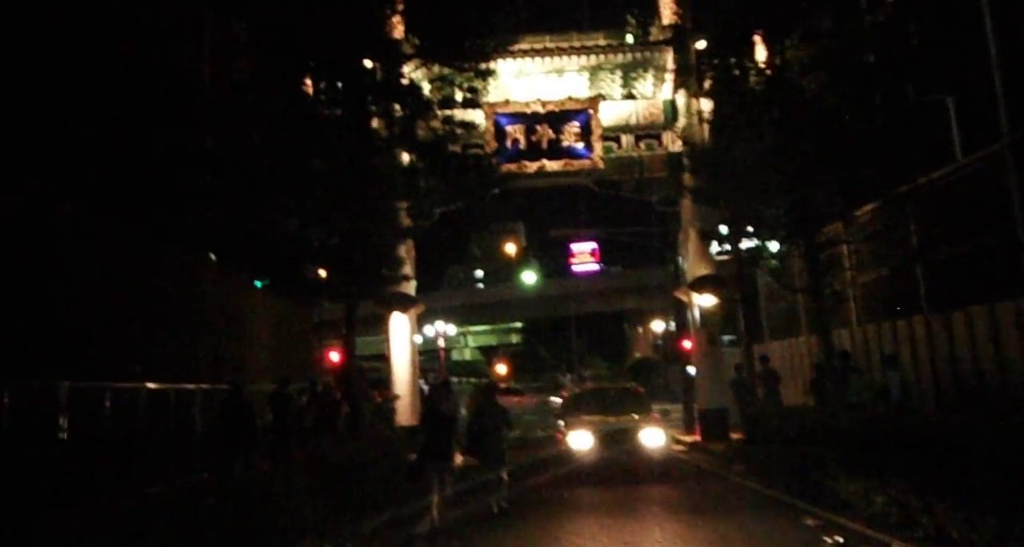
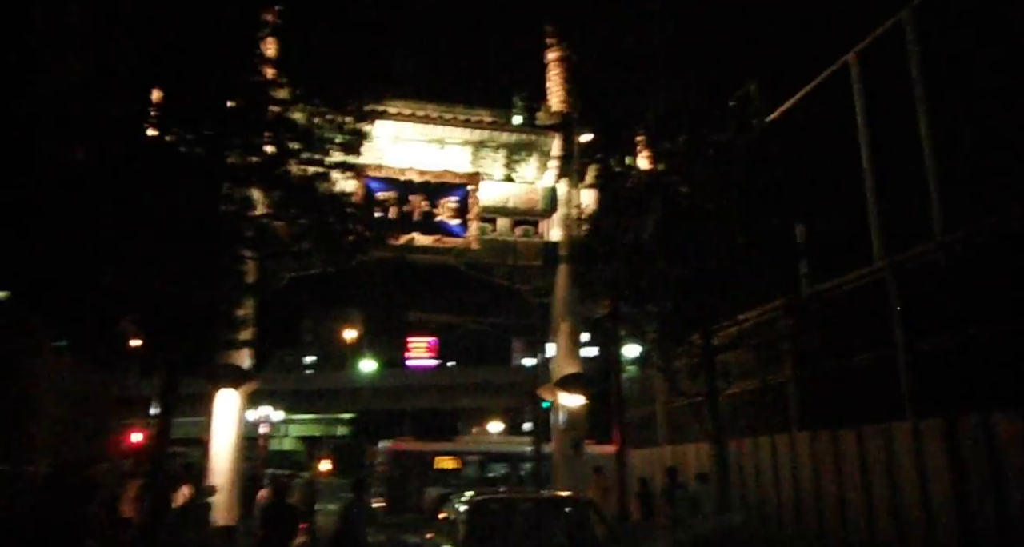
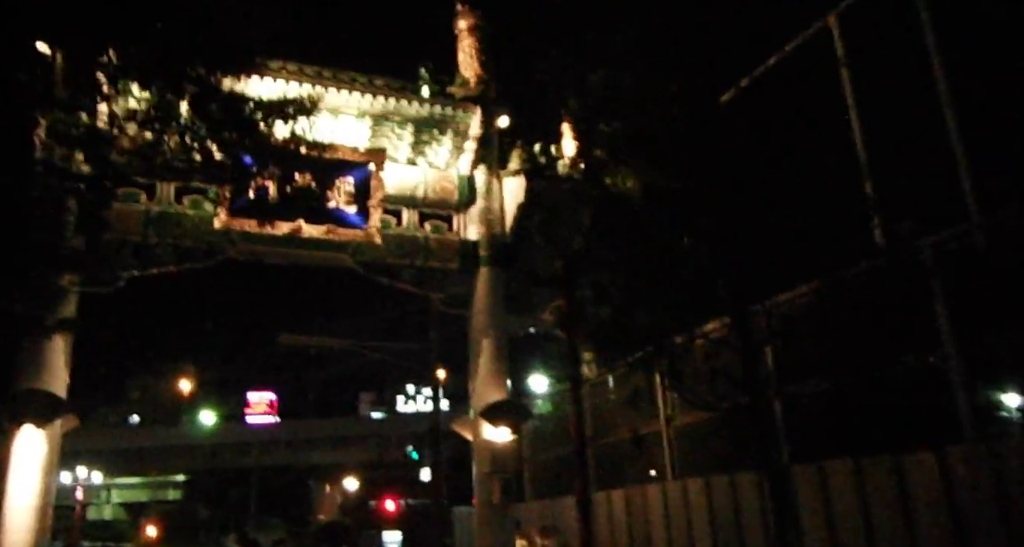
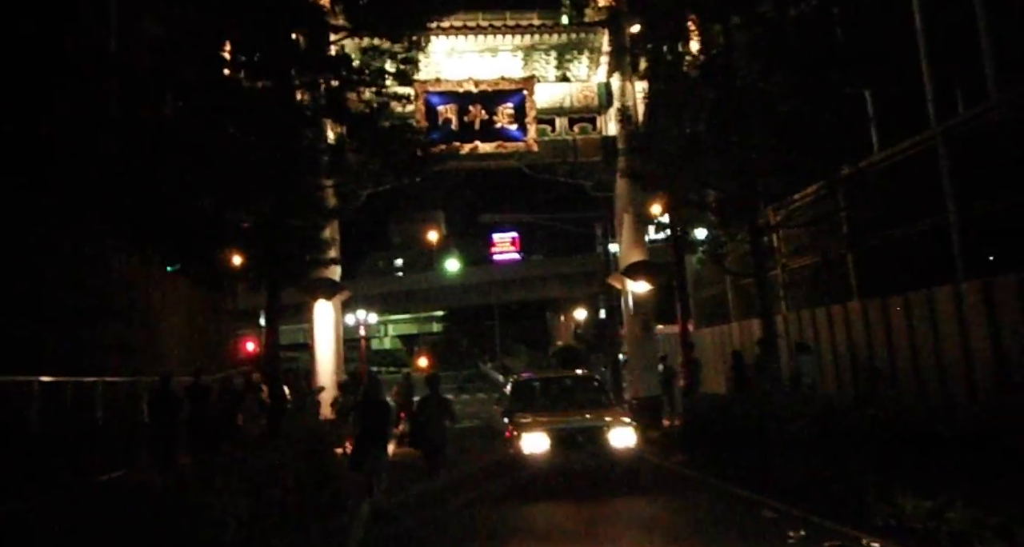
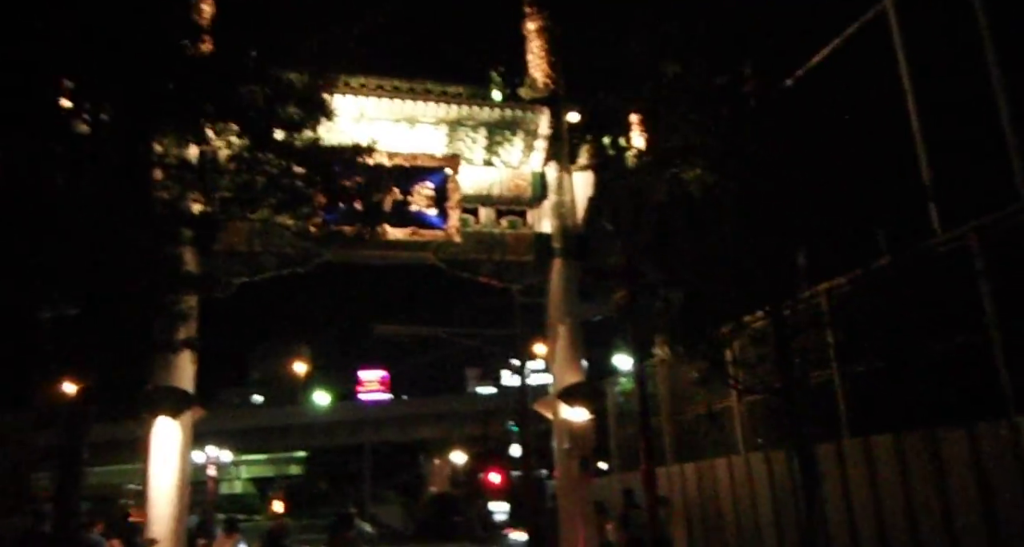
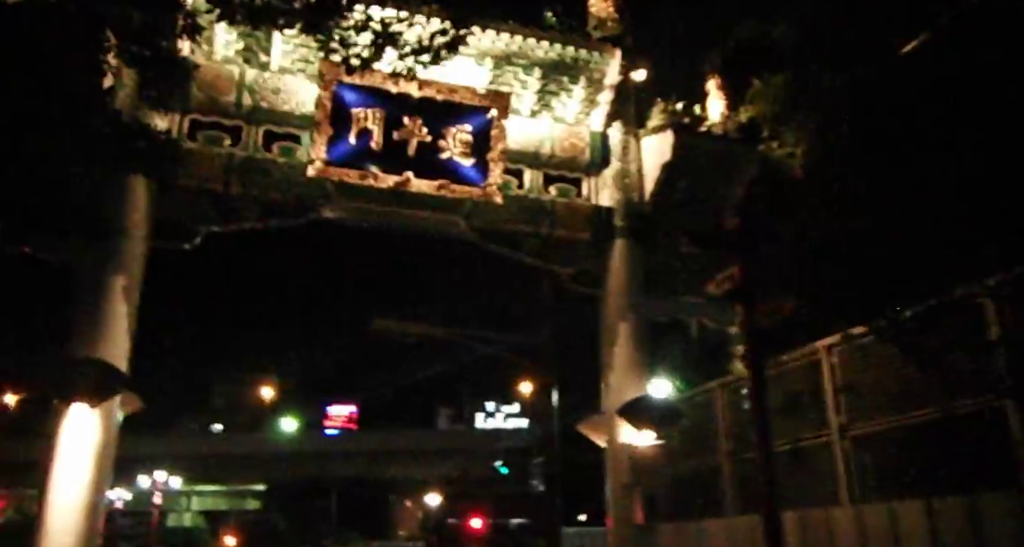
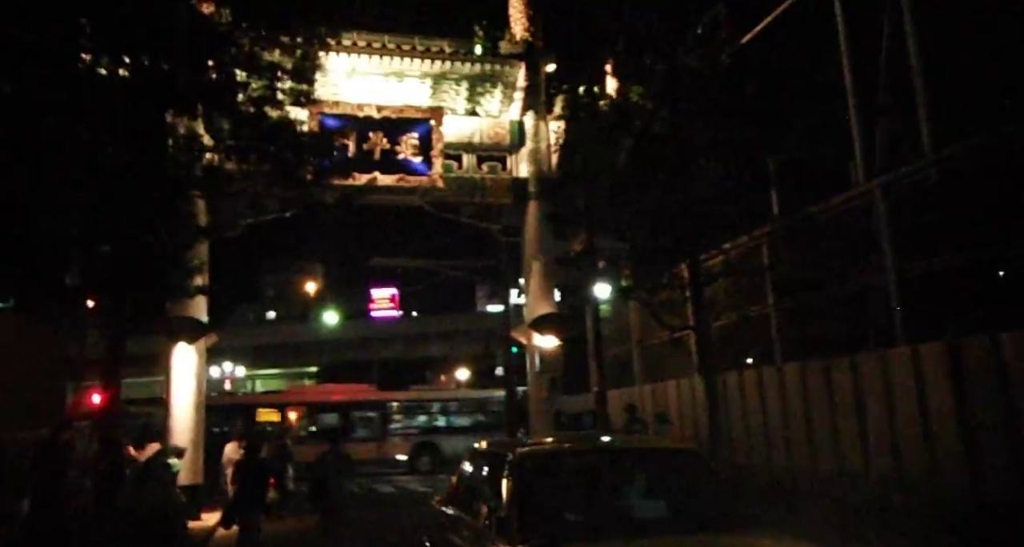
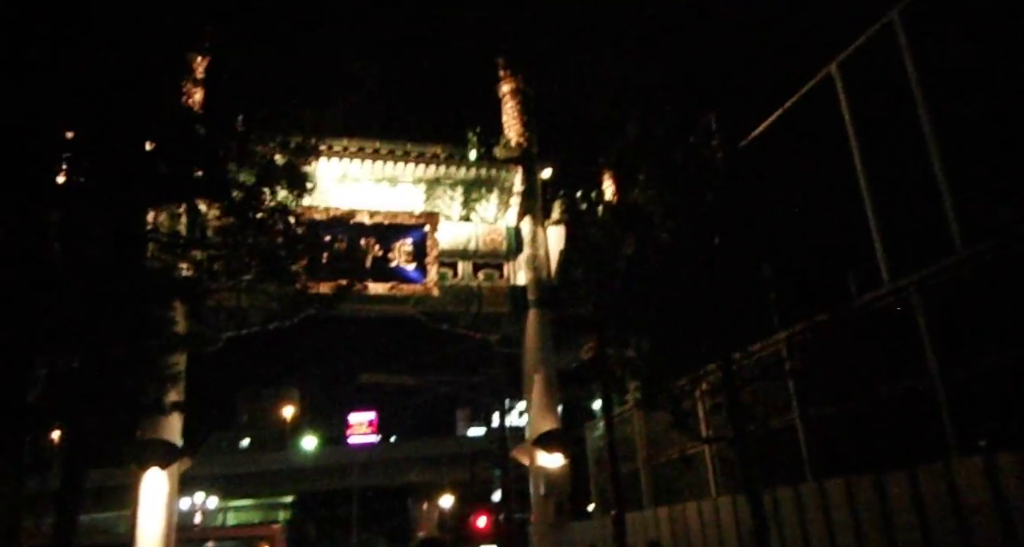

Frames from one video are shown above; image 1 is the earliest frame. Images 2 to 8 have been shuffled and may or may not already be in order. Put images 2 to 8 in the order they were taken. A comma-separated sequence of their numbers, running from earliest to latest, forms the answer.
4, 2, 7, 8, 5, 3, 6
